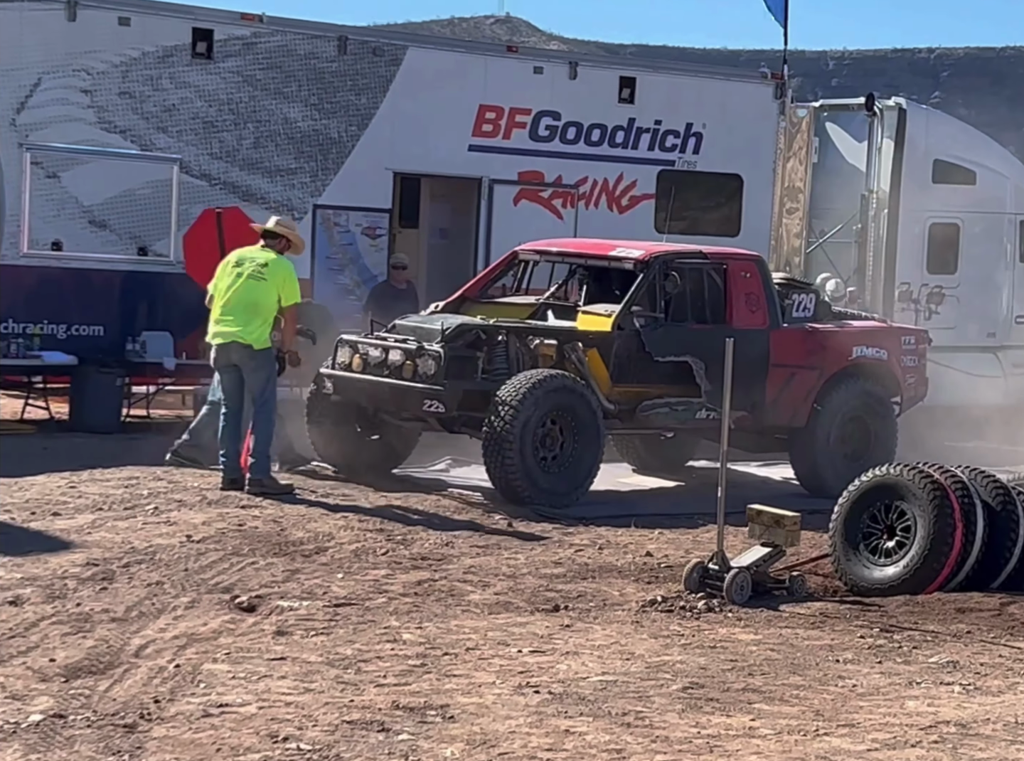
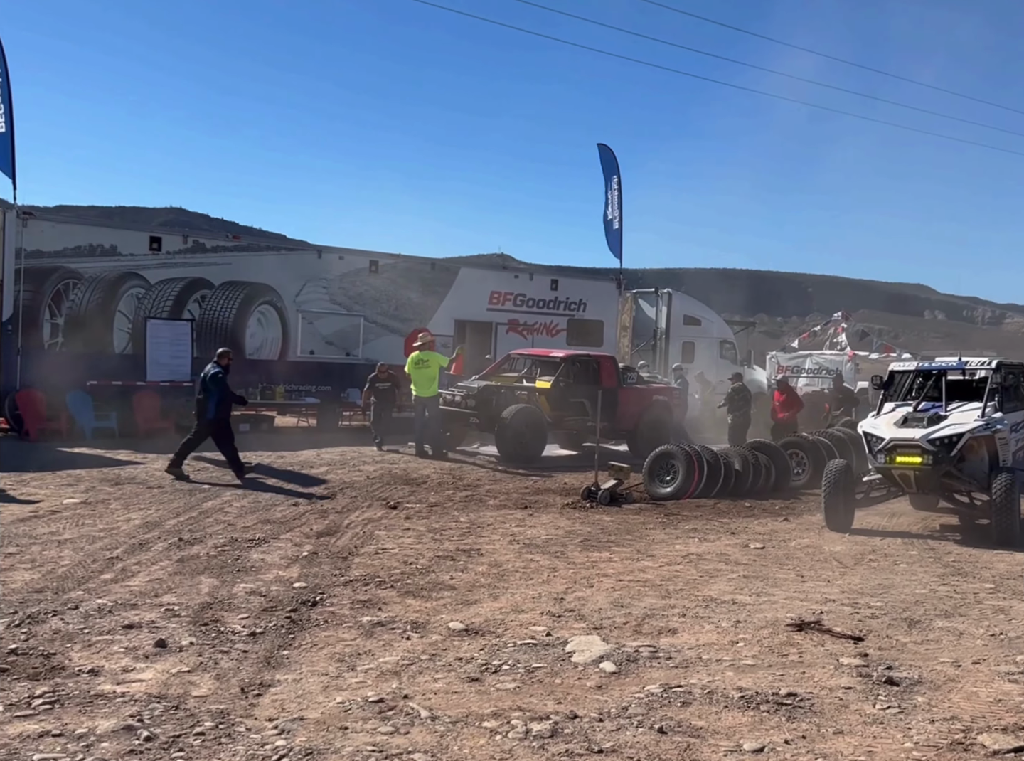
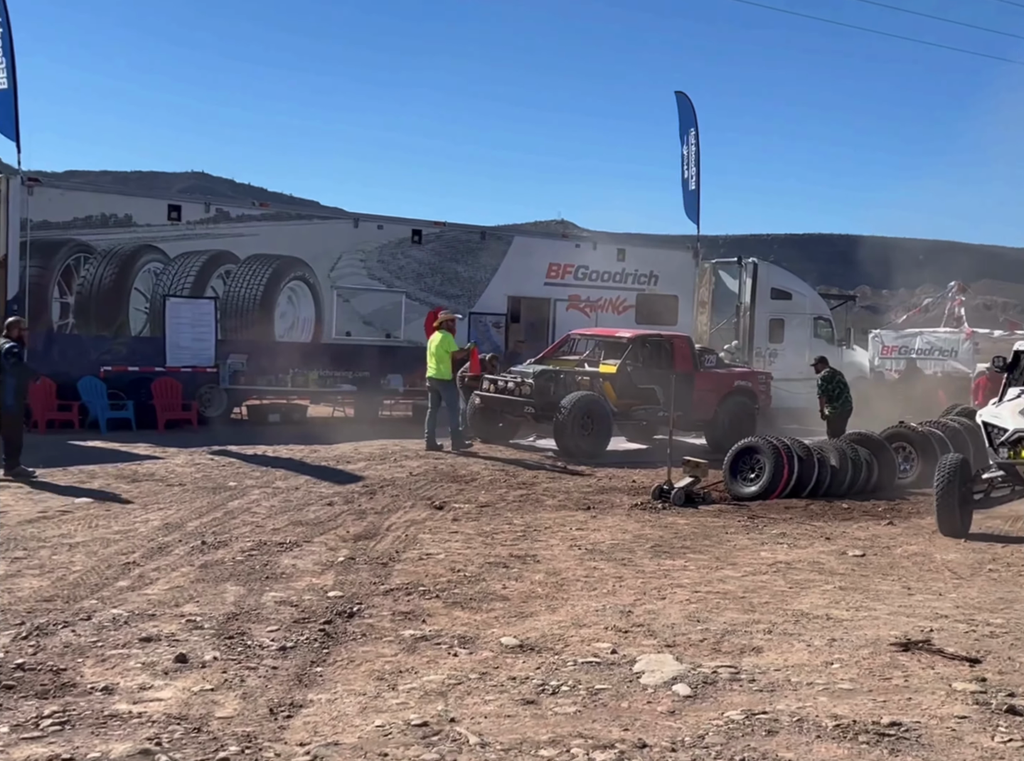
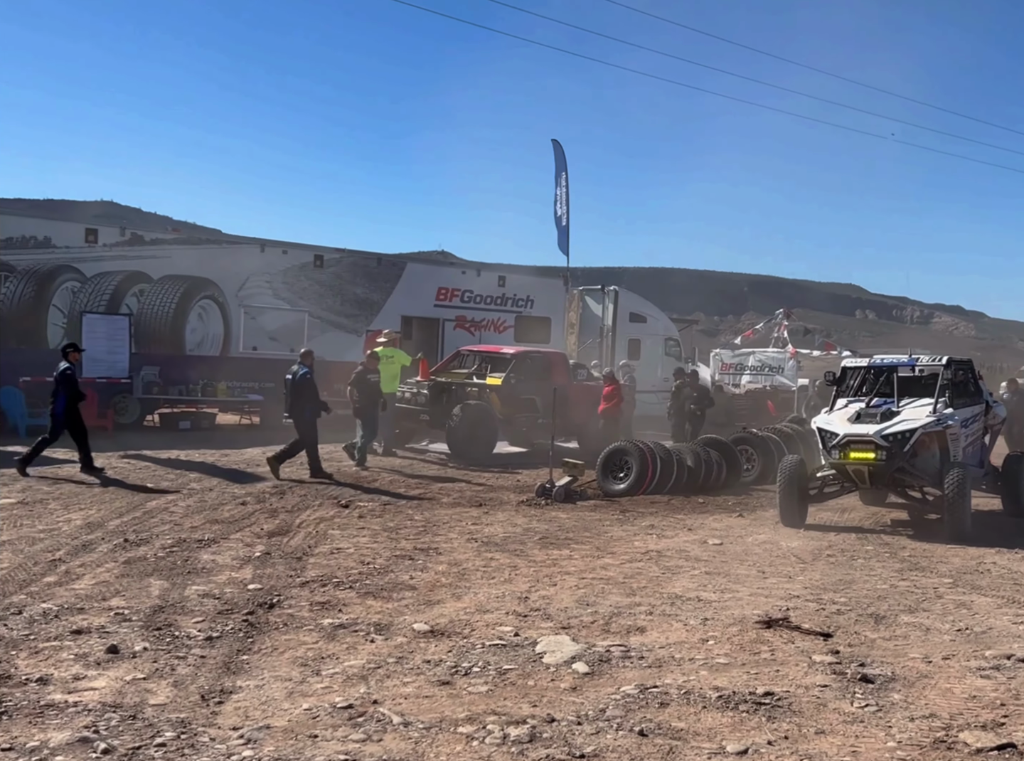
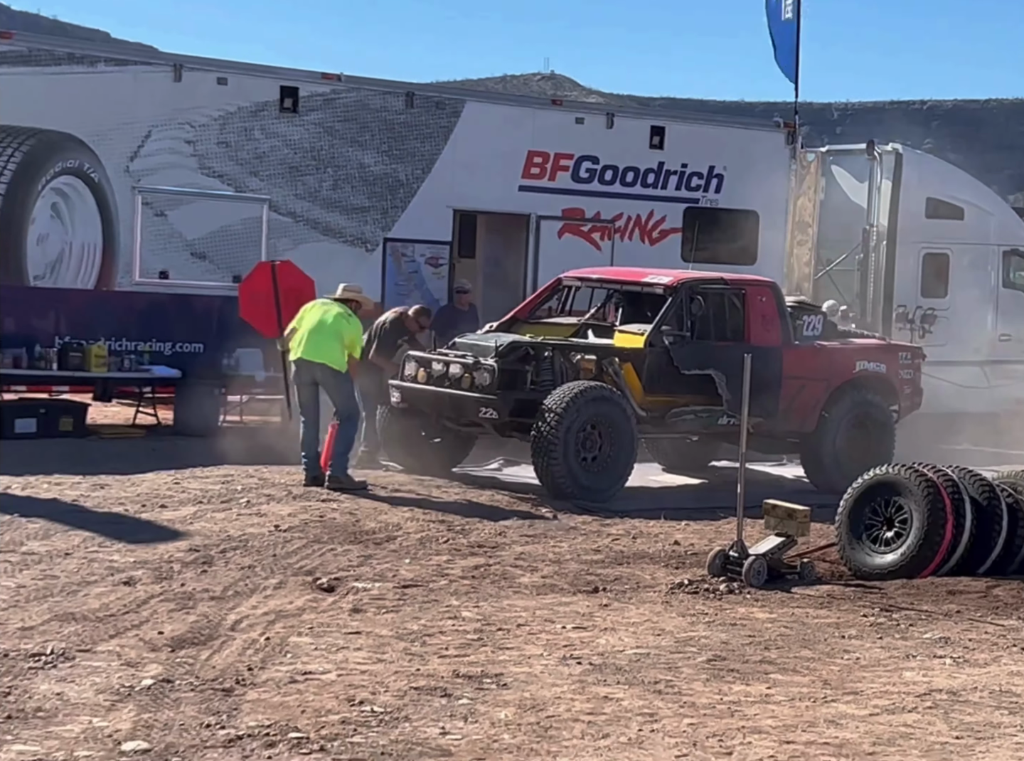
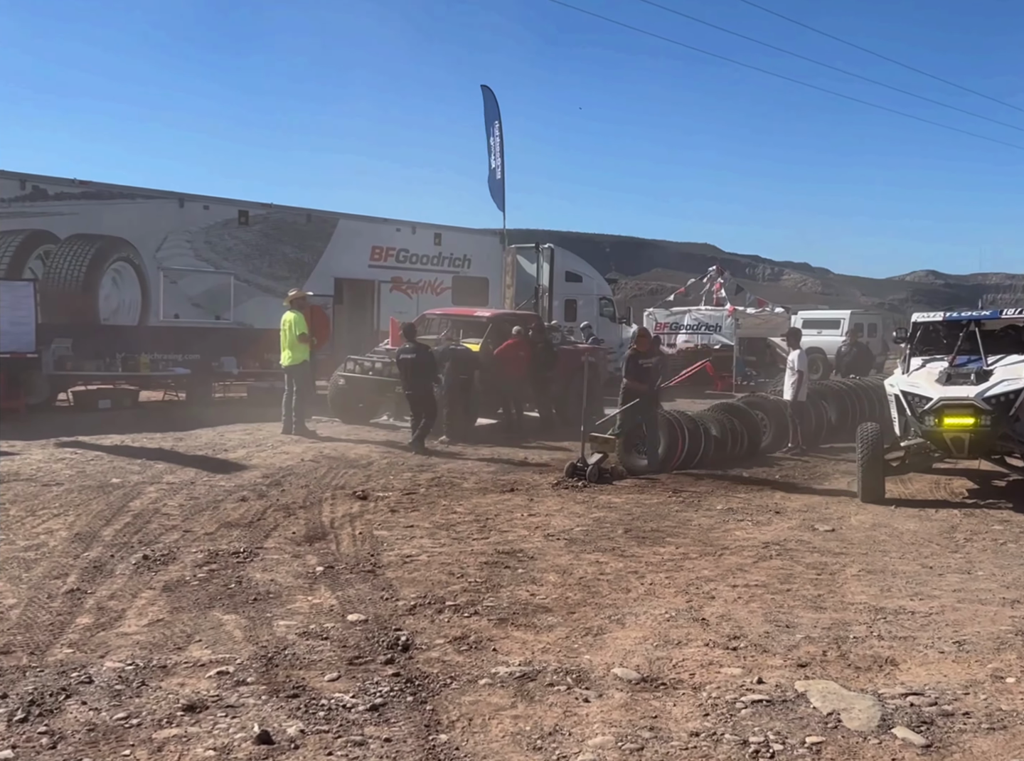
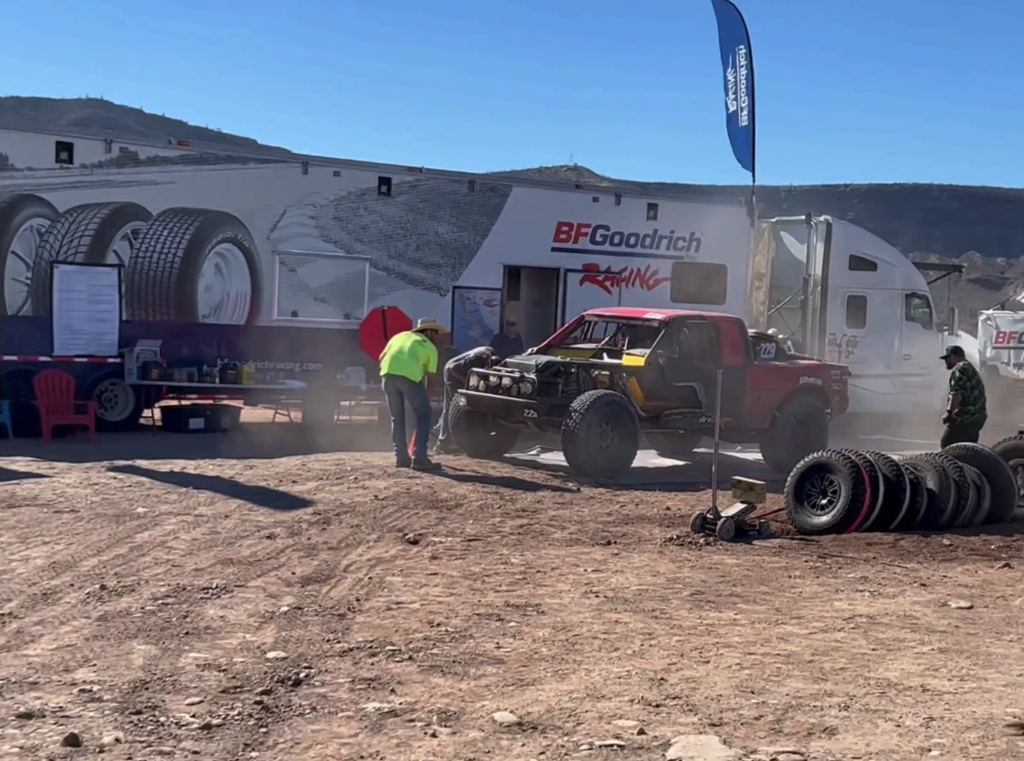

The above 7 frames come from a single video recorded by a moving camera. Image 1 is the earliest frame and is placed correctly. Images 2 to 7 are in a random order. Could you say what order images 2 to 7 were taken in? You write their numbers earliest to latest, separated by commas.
5, 7, 3, 2, 4, 6
